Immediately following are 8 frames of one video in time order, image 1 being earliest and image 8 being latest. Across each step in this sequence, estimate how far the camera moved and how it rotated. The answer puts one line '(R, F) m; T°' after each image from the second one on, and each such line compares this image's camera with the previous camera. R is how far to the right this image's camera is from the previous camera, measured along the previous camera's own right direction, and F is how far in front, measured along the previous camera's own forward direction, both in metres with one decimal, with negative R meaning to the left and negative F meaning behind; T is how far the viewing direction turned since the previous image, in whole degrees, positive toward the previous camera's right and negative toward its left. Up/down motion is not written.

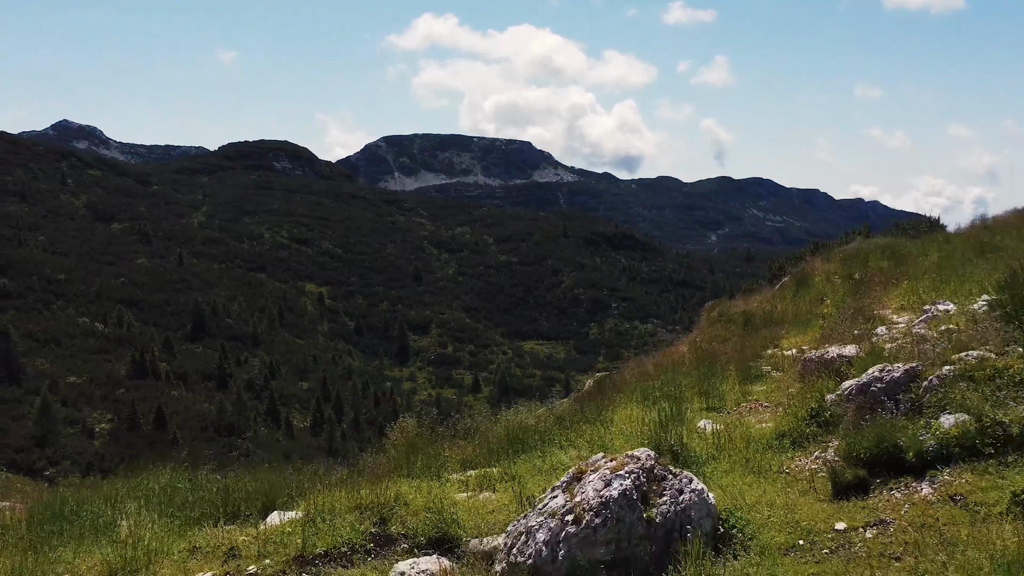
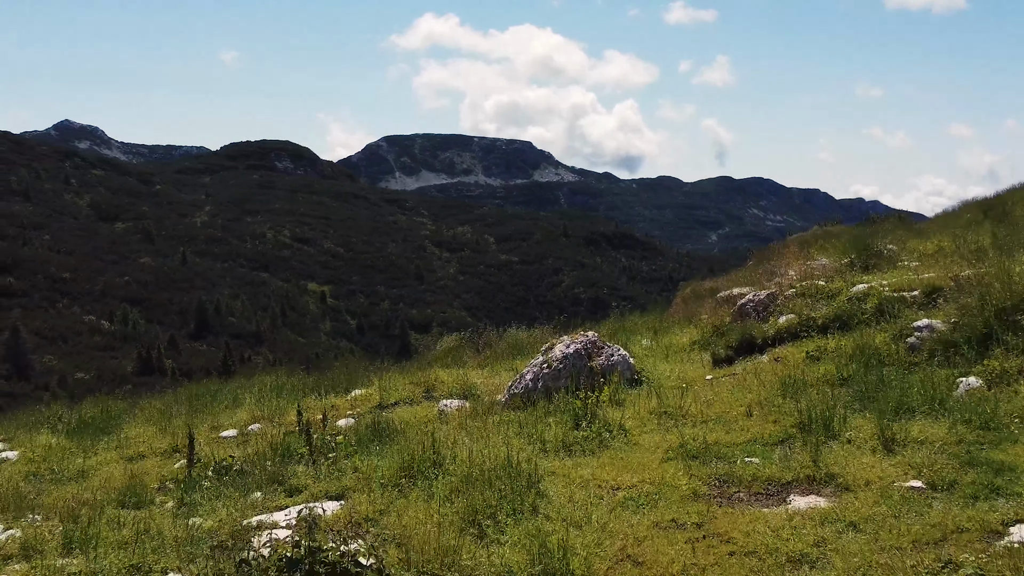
(-1.5, -2.1) m; 0°
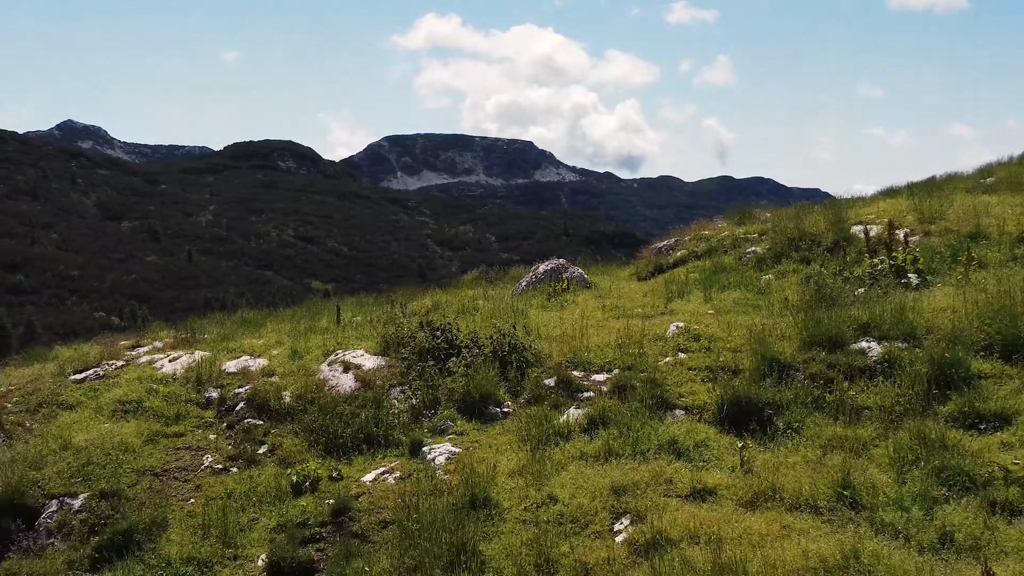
(0.0, -3.4) m; 0°
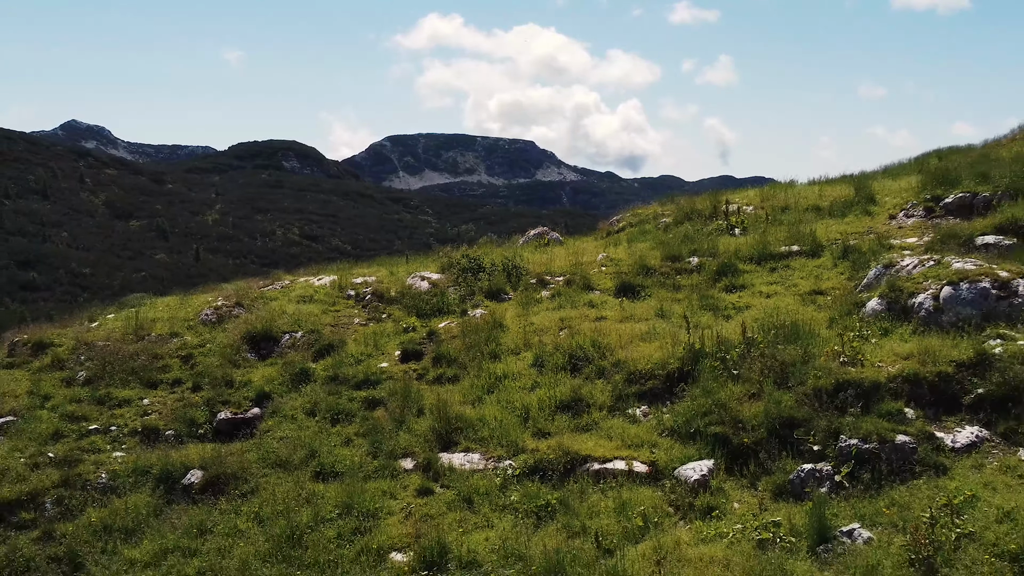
(0.0, -4.9) m; 0°
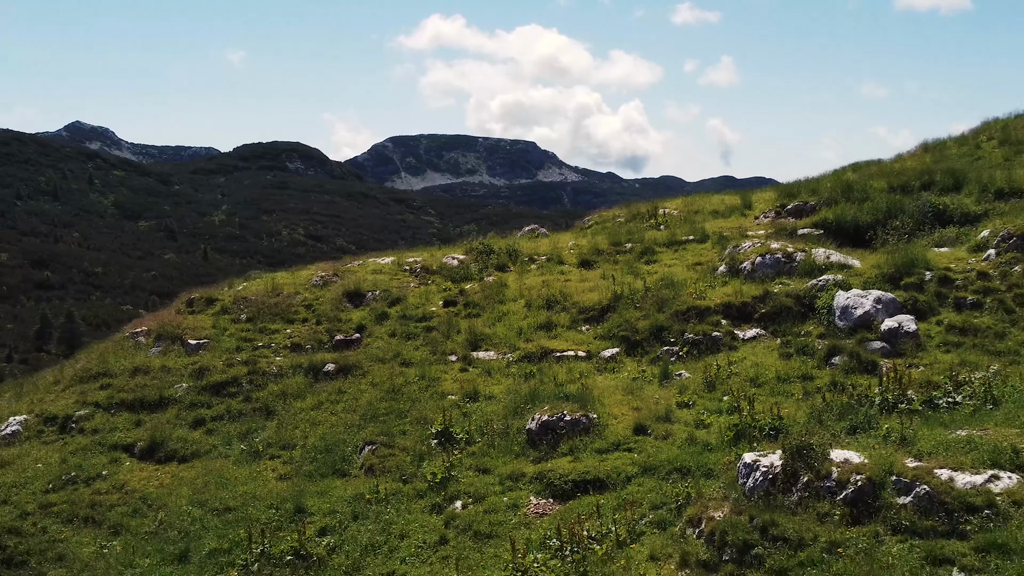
(+0.1, -5.6) m; 0°
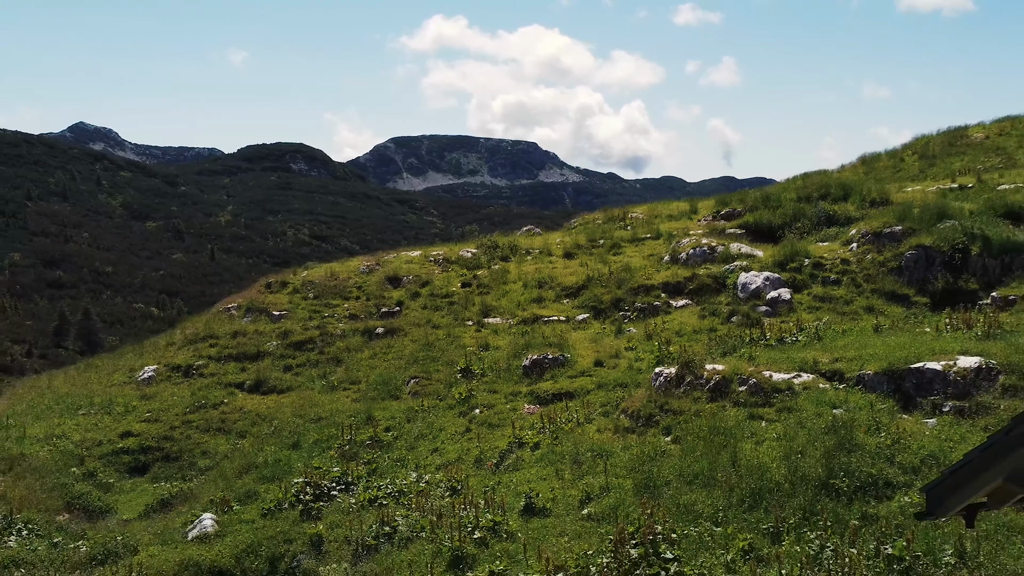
(0.0, -5.0) m; 0°
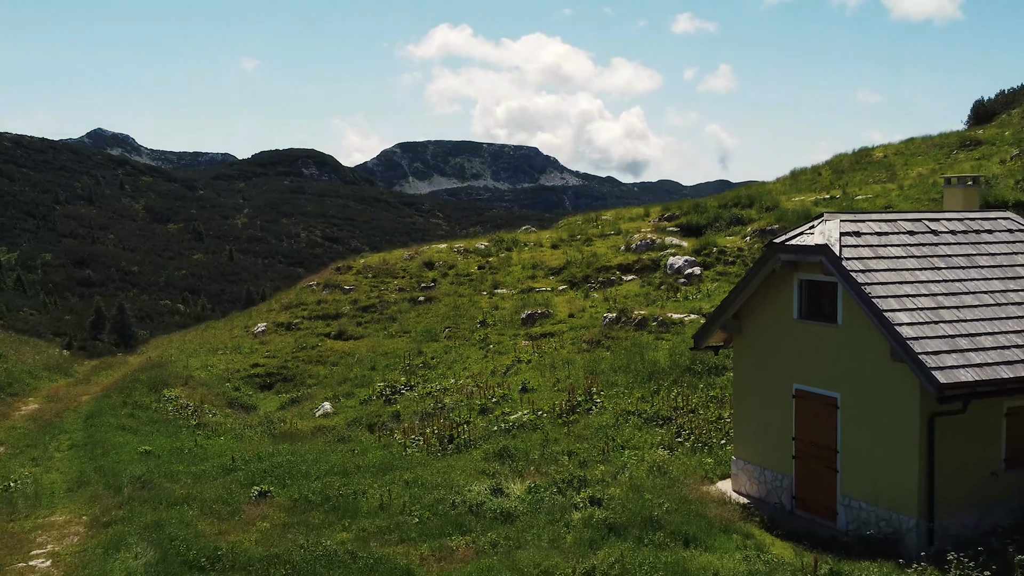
(+0.2, -7.8) m; -1°
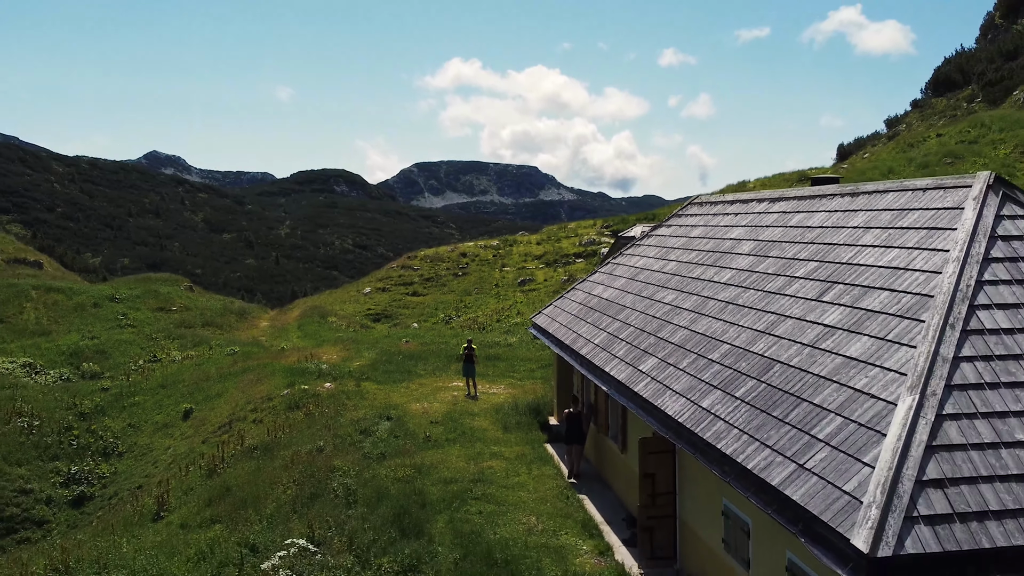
(+0.5, -18.5) m; -1°
